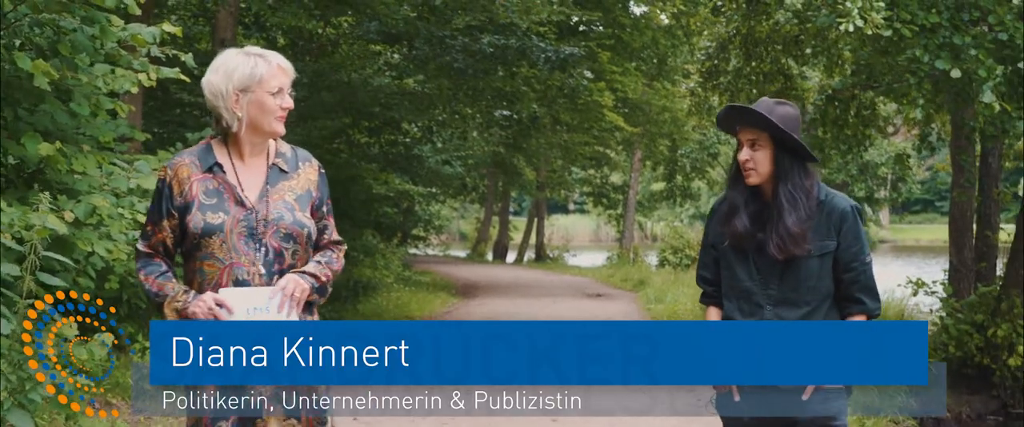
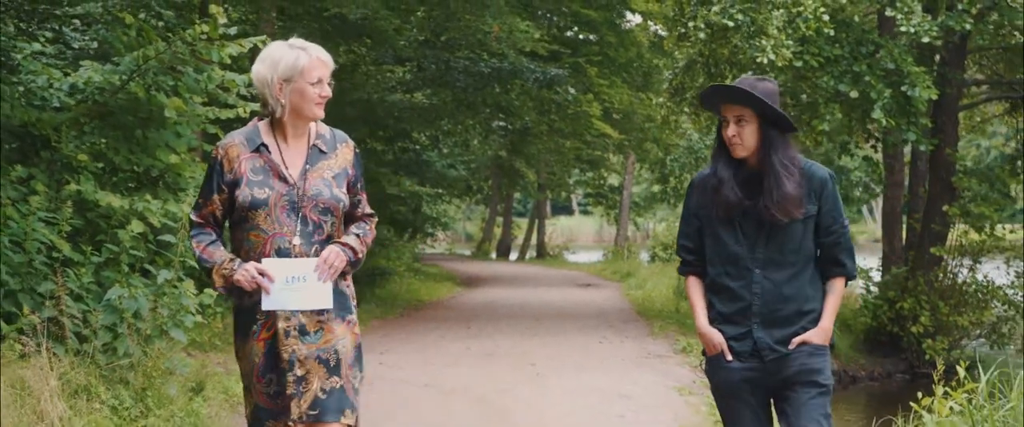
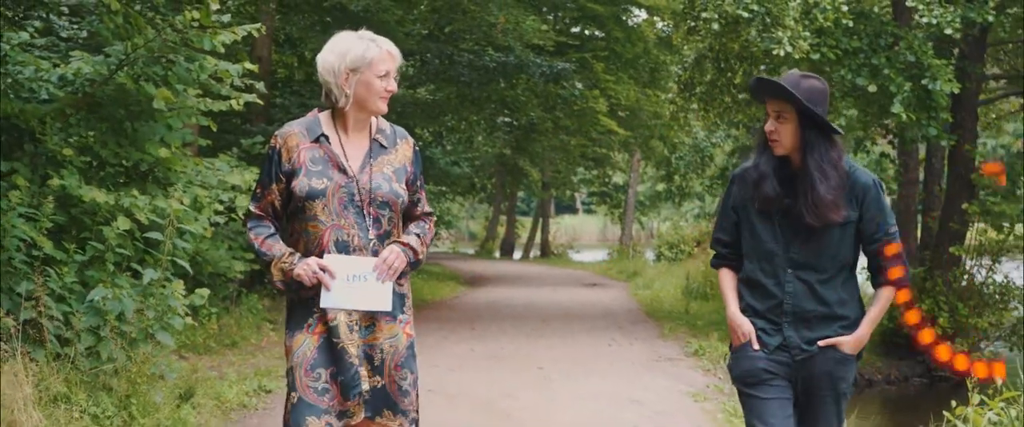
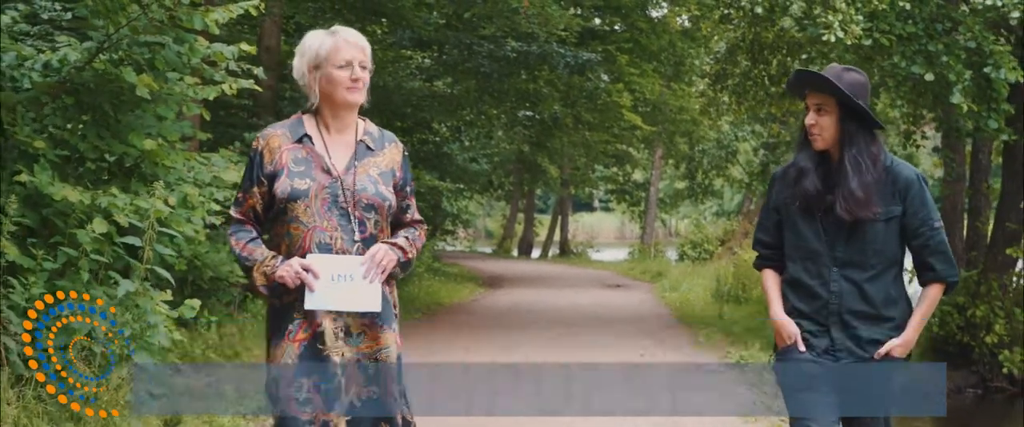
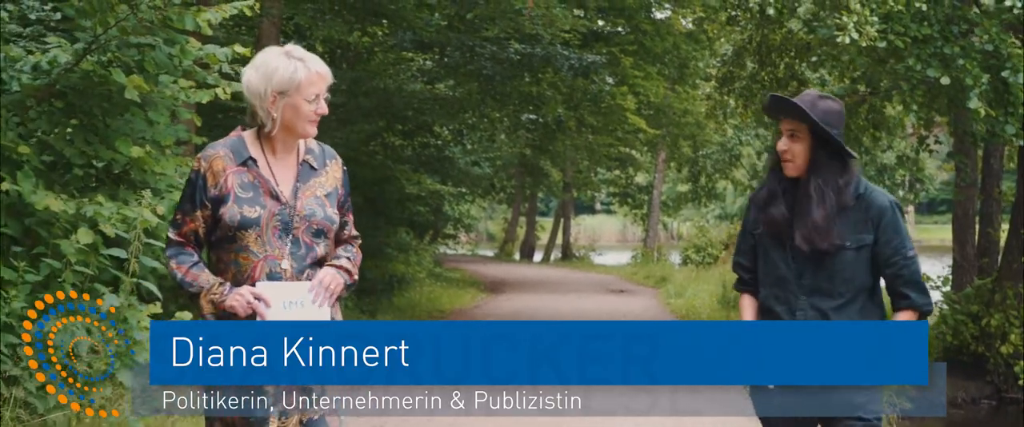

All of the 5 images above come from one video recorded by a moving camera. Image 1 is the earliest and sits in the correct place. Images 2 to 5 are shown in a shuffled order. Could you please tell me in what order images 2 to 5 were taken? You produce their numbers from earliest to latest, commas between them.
5, 4, 3, 2
